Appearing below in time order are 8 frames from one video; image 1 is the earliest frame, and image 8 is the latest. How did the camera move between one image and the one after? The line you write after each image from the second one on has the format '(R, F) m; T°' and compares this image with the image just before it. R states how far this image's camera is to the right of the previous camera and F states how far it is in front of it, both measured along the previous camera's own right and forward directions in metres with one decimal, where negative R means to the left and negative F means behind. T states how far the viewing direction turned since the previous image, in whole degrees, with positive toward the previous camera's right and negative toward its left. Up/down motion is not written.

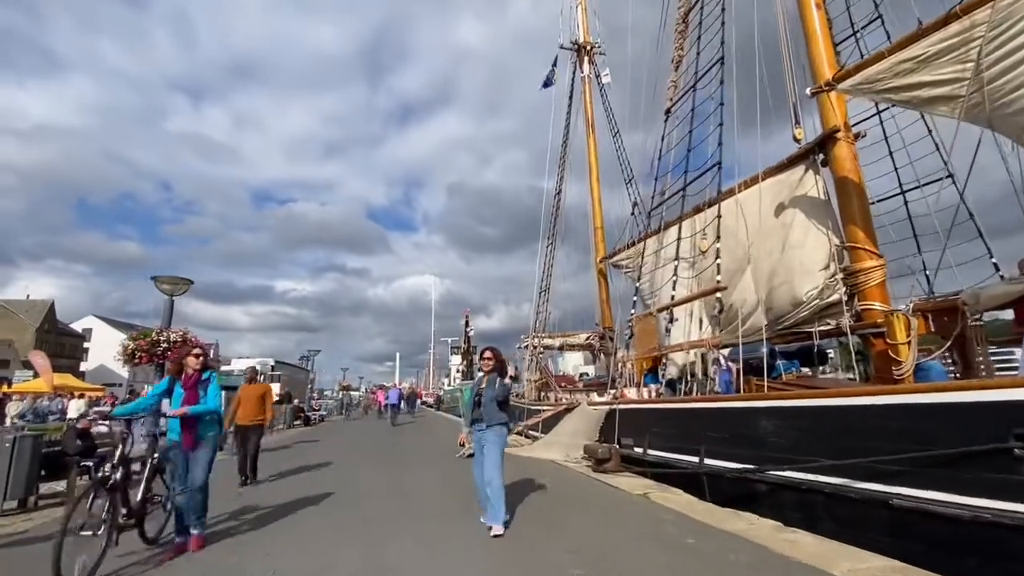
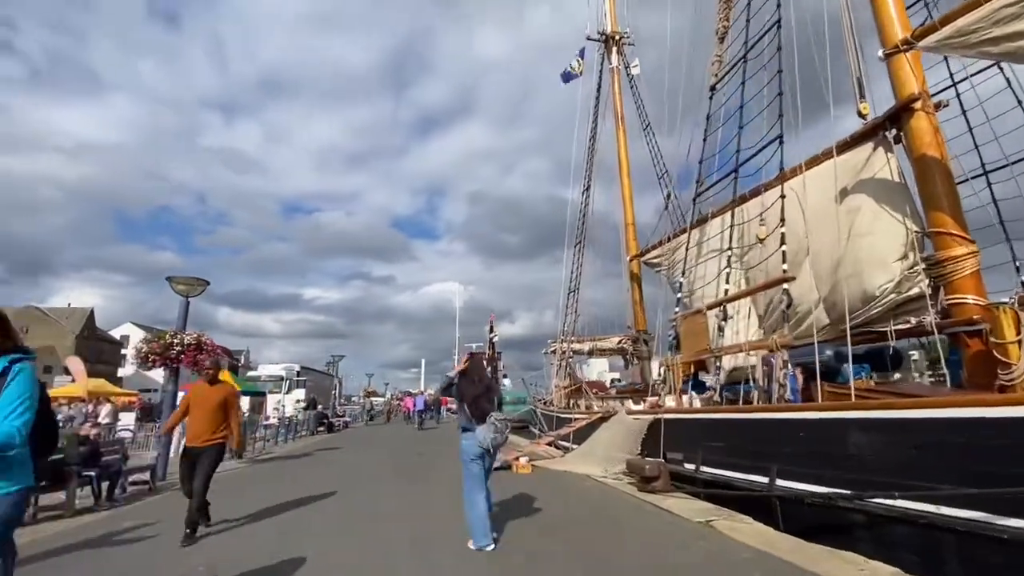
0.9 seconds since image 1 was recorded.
(-0.2, +1.0) m; -3°
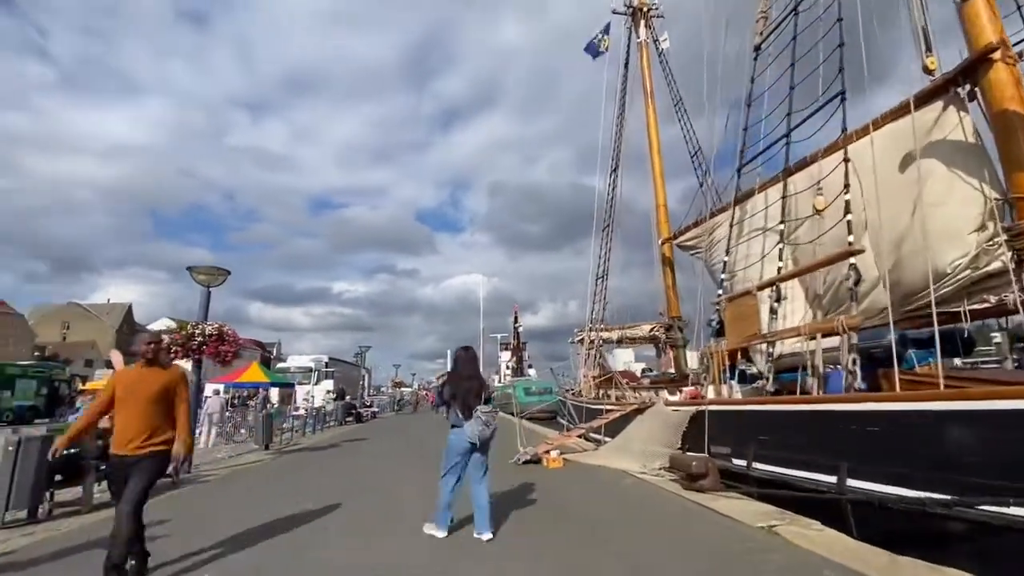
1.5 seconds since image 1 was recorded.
(-0.1, +0.6) m; -3°
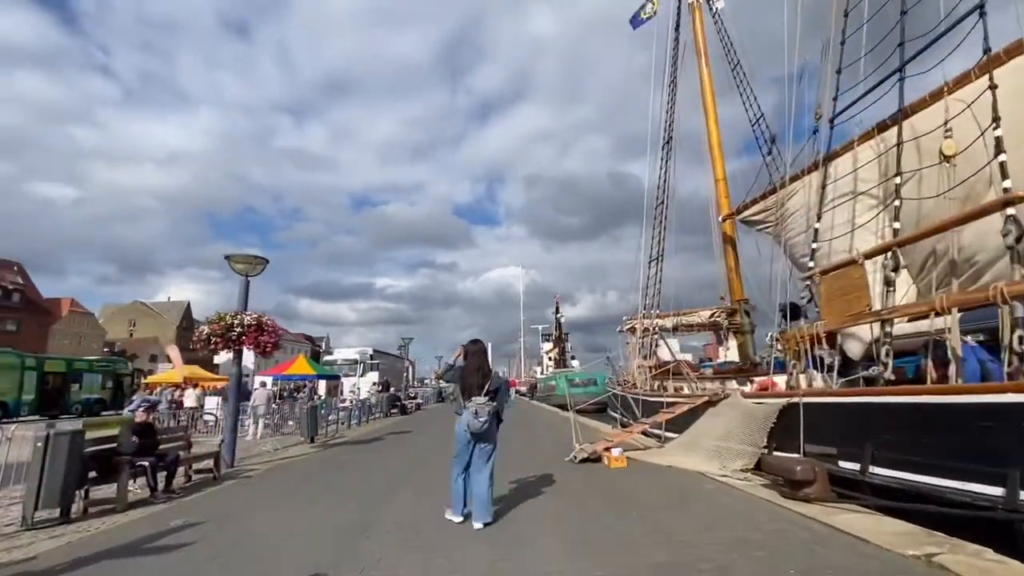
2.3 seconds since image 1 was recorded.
(-0.3, +1.0) m; -5°
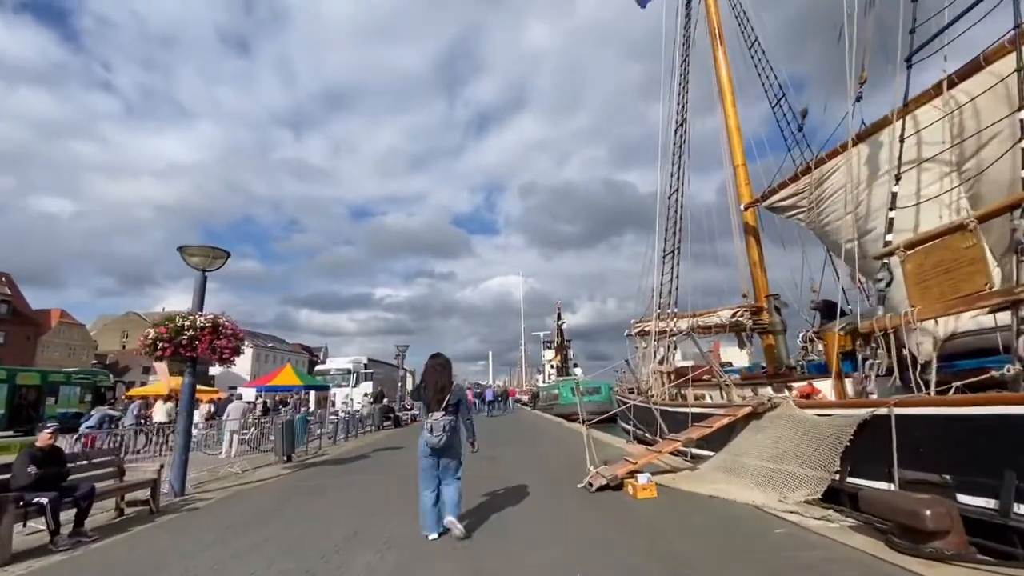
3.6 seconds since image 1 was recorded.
(0.0, +1.7) m; 0°
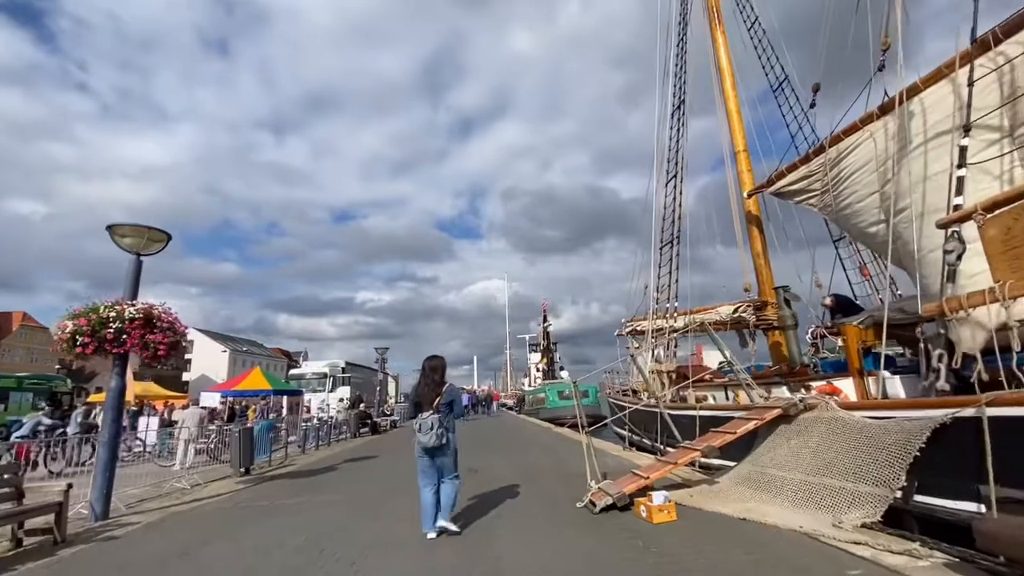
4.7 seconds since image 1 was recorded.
(0.0, +1.3) m; +2°
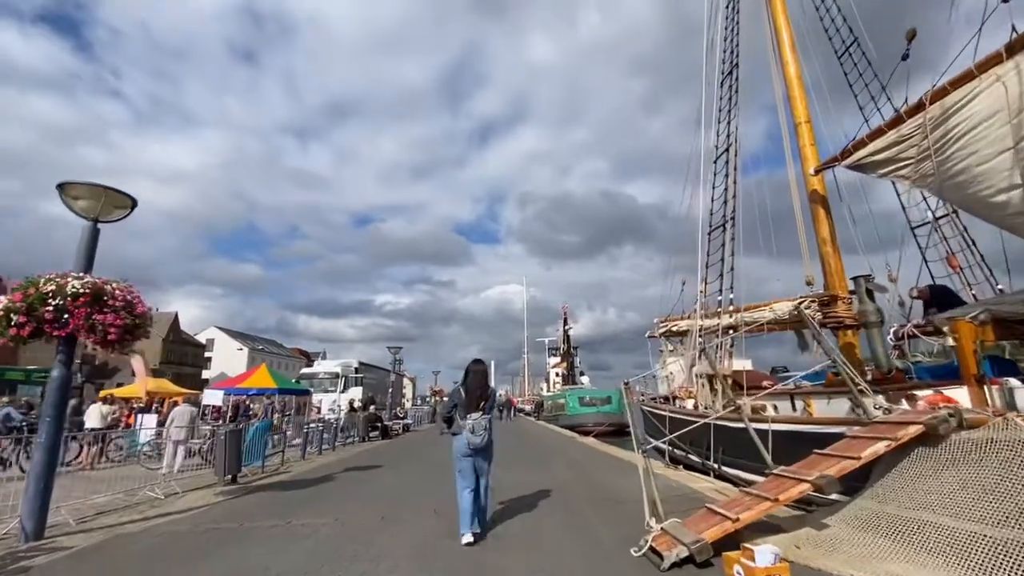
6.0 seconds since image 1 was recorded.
(-0.2, +1.8) m; -2°
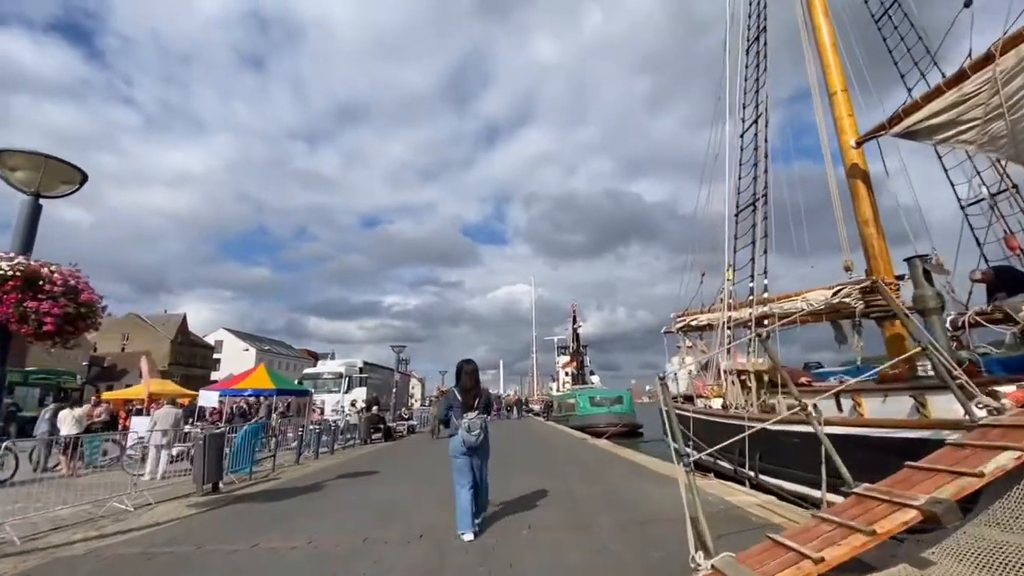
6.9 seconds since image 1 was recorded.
(0.0, +1.1) m; -1°
